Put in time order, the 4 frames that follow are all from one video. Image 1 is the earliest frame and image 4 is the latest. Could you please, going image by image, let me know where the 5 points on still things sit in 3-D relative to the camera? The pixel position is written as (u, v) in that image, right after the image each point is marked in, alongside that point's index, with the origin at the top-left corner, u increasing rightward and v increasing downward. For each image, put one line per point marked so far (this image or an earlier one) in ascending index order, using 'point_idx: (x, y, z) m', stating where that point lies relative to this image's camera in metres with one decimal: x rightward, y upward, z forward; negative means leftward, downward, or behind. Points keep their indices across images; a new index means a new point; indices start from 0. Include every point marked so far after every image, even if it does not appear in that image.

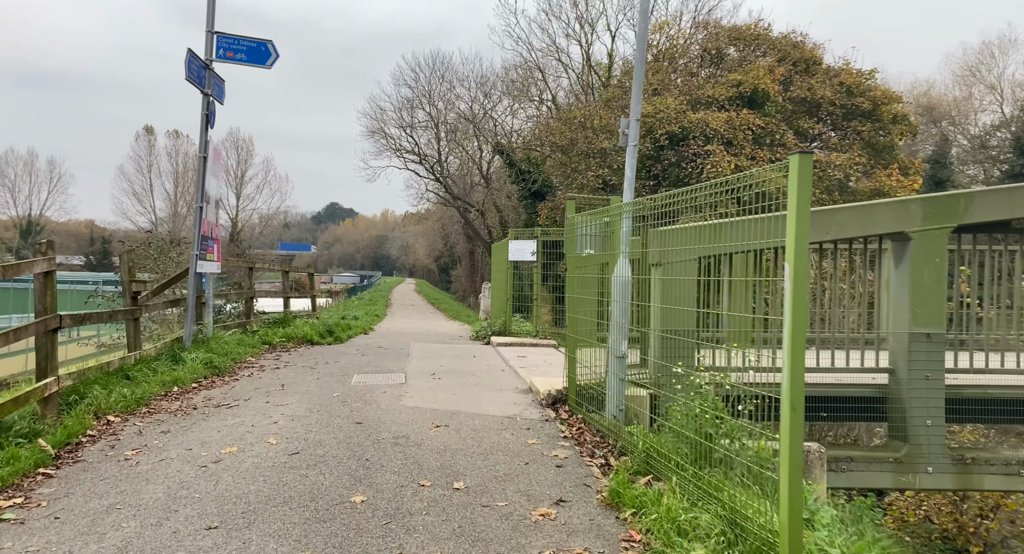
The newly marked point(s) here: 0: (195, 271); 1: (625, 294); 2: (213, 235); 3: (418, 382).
0: (-3.8, +0.1, +8.4) m
1: (+0.9, -0.1, +5.7) m
2: (-3.8, +0.6, +8.9) m
3: (-1.0, -1.1, +7.3) m
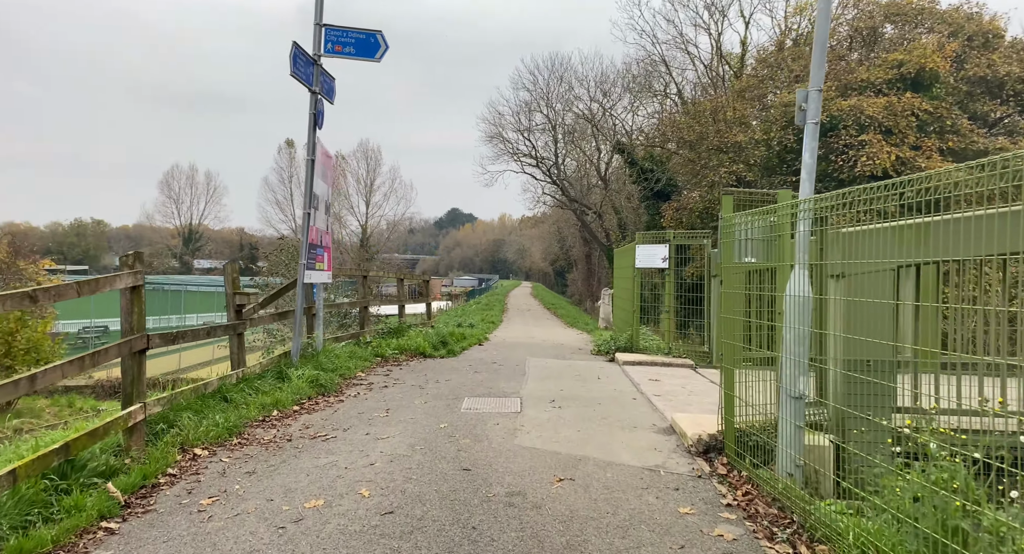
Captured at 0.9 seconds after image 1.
0: (-2.4, -0.1, +7.9) m
1: (+1.9, -0.3, +4.5) m
2: (-2.3, +0.4, +8.4) m
3: (+0.2, -1.2, +6.4) m
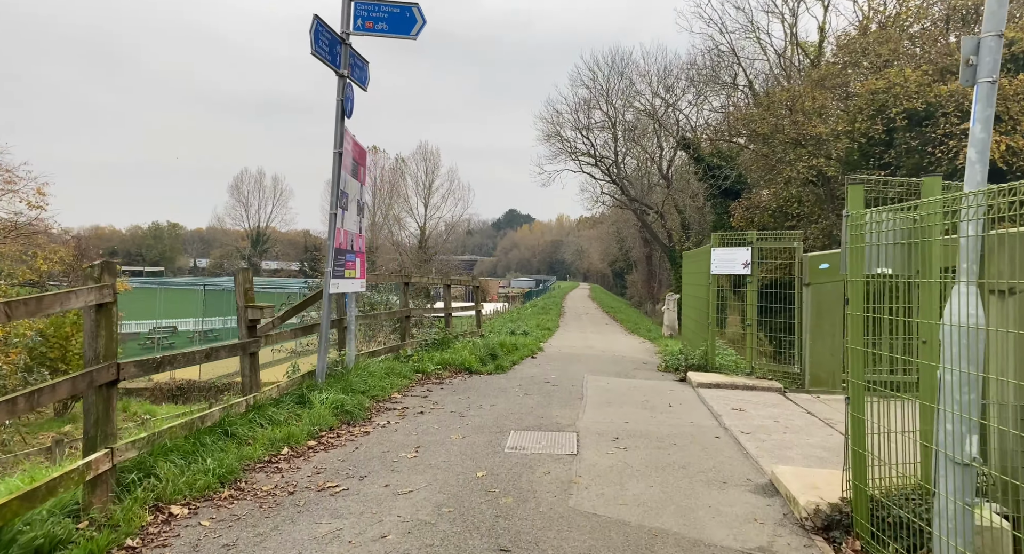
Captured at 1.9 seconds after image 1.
0: (-1.8, -0.2, +7.0) m
1: (+2.1, -0.3, +3.2) m
2: (-1.7, +0.3, +7.5) m
3: (+0.6, -1.3, +5.2) m
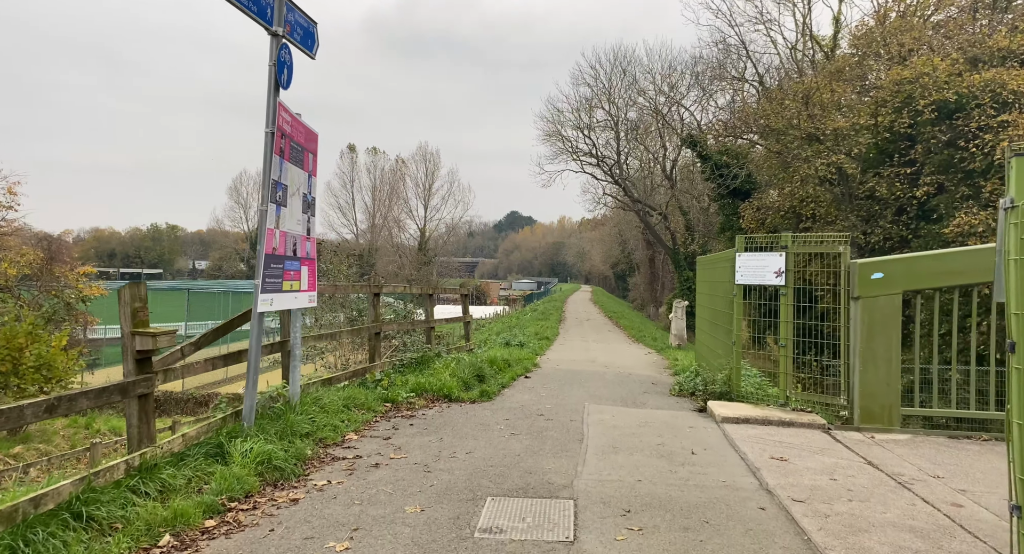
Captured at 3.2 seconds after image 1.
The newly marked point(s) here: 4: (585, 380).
0: (-2.0, -0.3, +5.5) m
1: (+2.0, -0.4, +1.7) m
2: (-1.9, +0.2, +6.0) m
3: (+0.5, -1.4, +3.8) m
4: (+1.1, -1.6, +10.5) m
